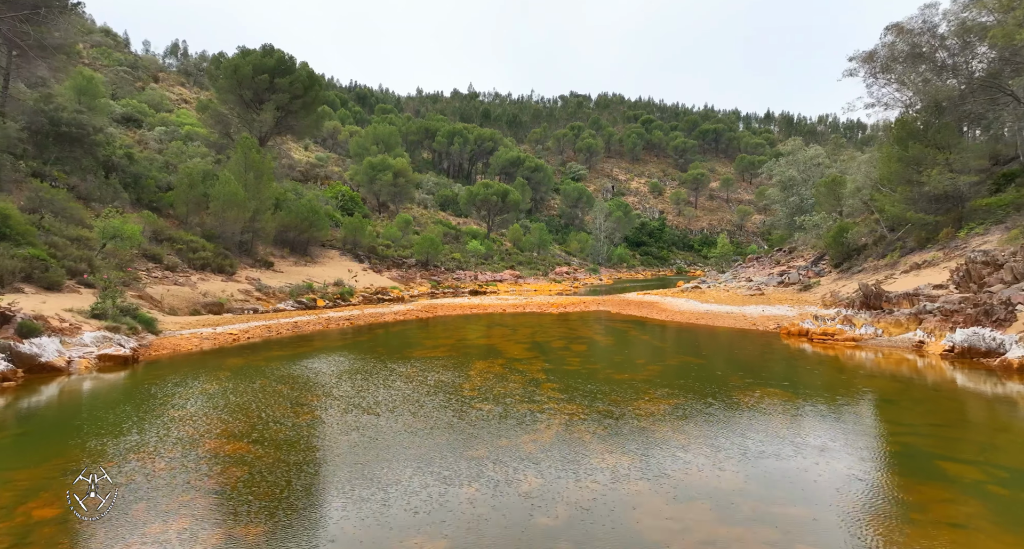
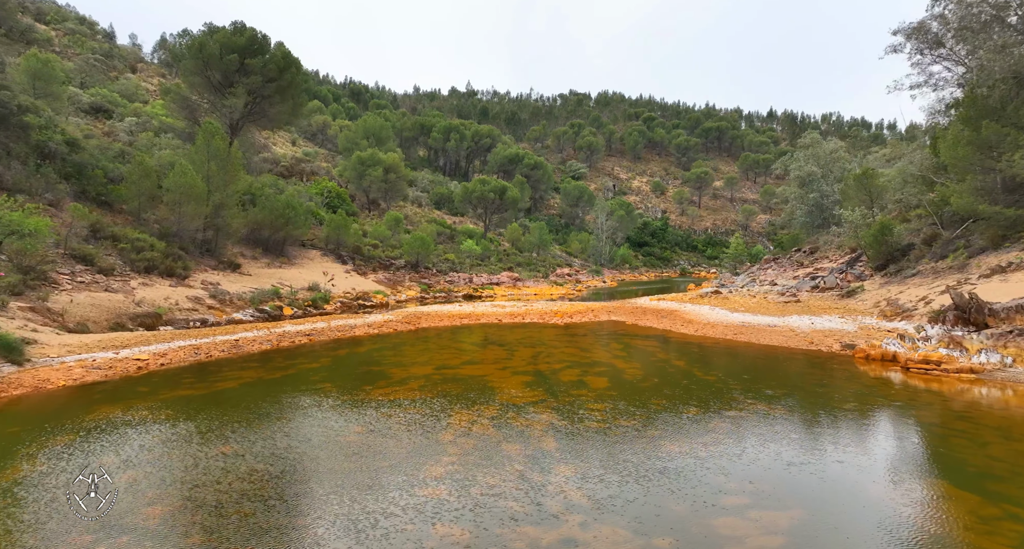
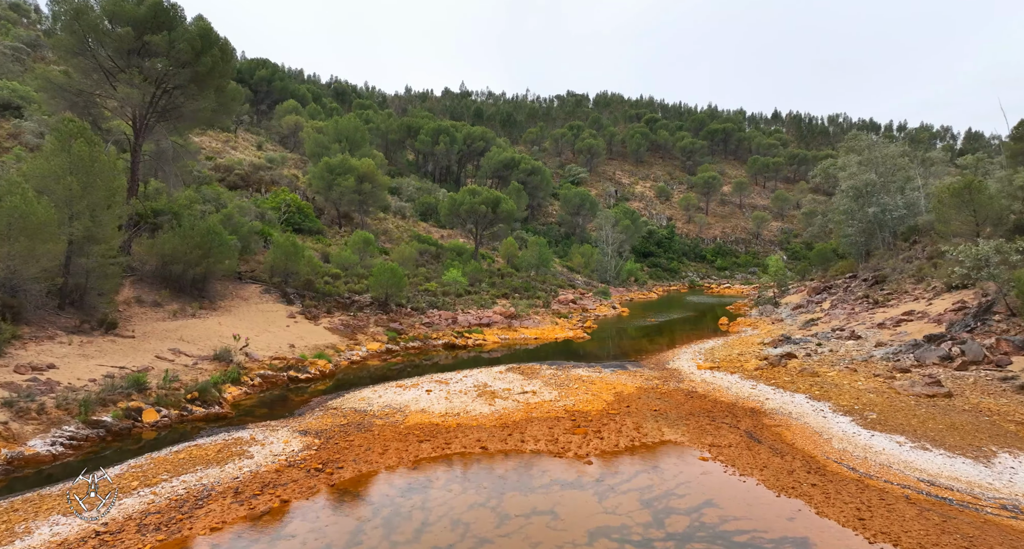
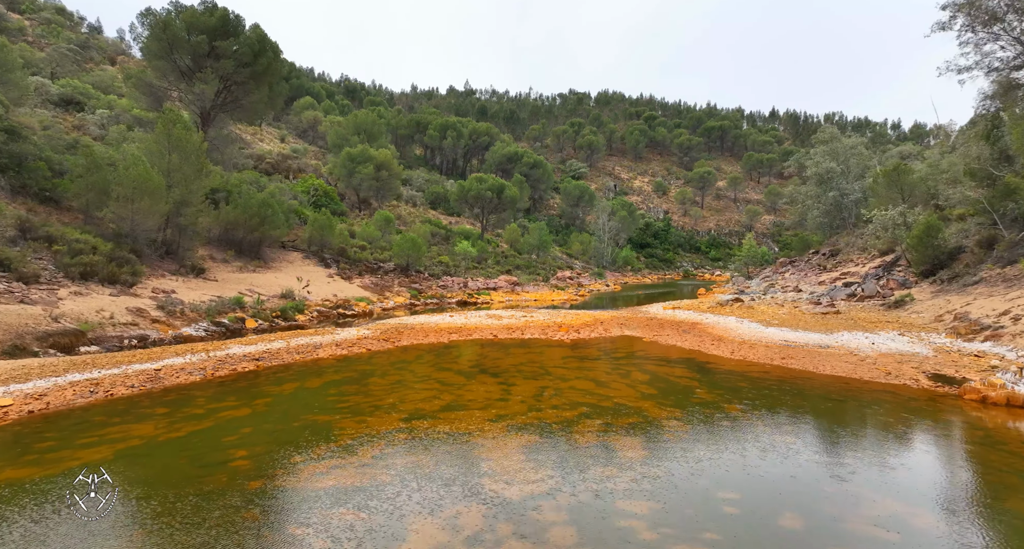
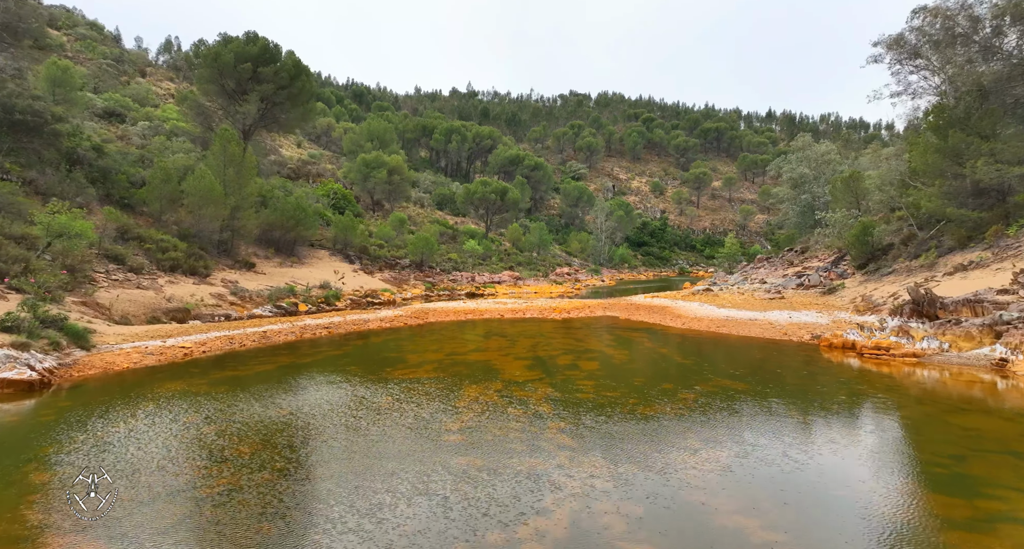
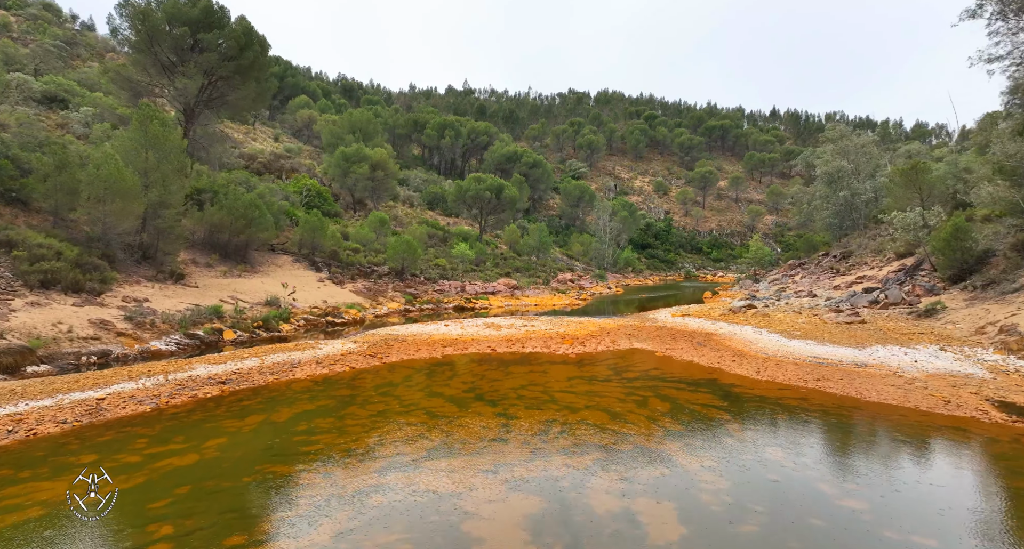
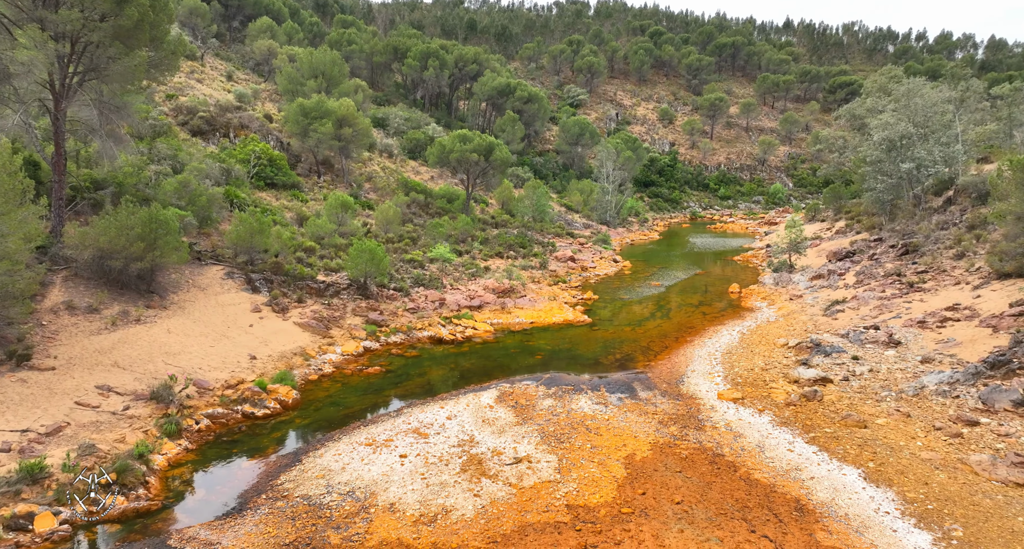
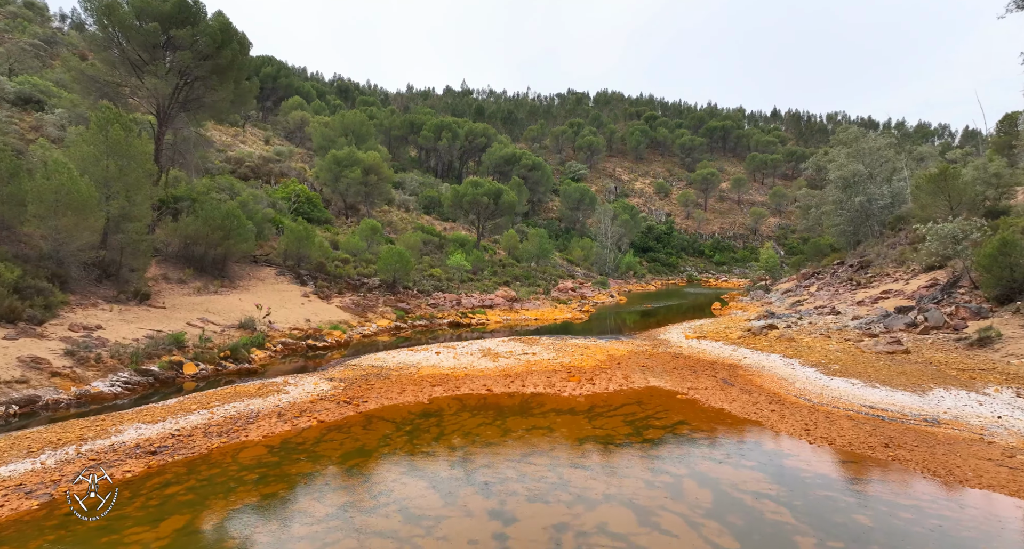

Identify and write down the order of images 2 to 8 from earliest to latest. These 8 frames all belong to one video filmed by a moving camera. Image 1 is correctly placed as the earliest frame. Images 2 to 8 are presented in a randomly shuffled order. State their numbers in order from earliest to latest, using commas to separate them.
5, 2, 4, 6, 8, 3, 7
